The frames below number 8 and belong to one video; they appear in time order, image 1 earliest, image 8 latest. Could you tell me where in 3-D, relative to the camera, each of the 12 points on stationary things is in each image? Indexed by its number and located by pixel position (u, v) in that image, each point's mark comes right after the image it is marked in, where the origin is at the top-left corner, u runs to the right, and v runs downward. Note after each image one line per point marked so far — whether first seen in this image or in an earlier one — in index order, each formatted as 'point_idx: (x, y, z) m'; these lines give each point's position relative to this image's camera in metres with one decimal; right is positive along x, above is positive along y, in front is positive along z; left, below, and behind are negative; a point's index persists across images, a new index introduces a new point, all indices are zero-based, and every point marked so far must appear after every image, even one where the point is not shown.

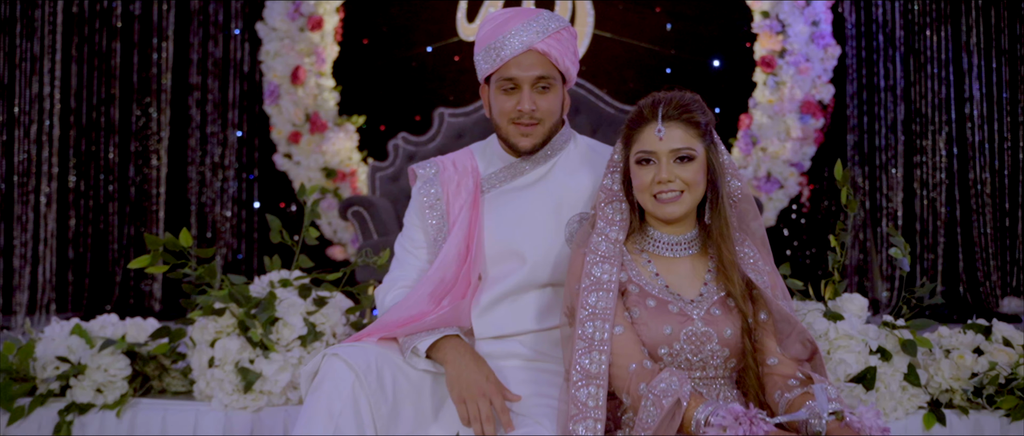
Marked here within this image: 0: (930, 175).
0: (+3.9, +0.4, +8.7) m
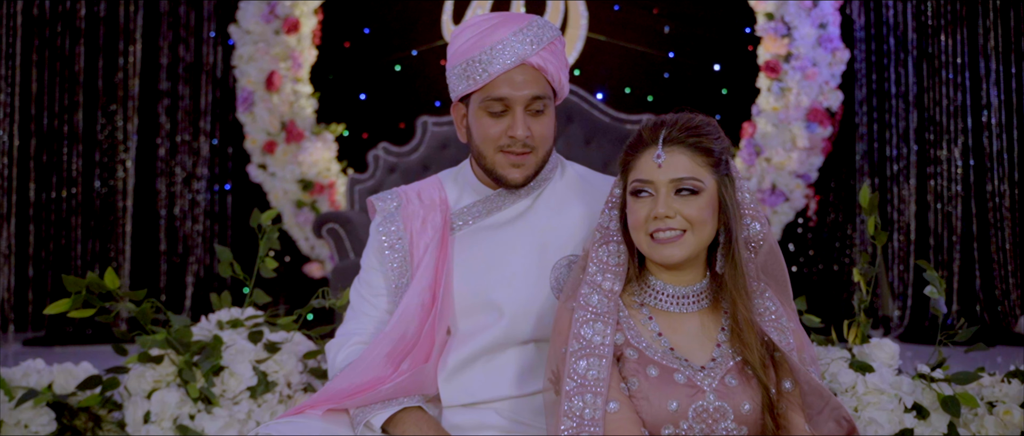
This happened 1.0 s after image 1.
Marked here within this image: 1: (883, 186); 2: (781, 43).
0: (+3.8, +0.3, +8.2) m
1: (+3.2, +0.3, +8.2) m
2: (+2.0, +1.3, +7.0) m
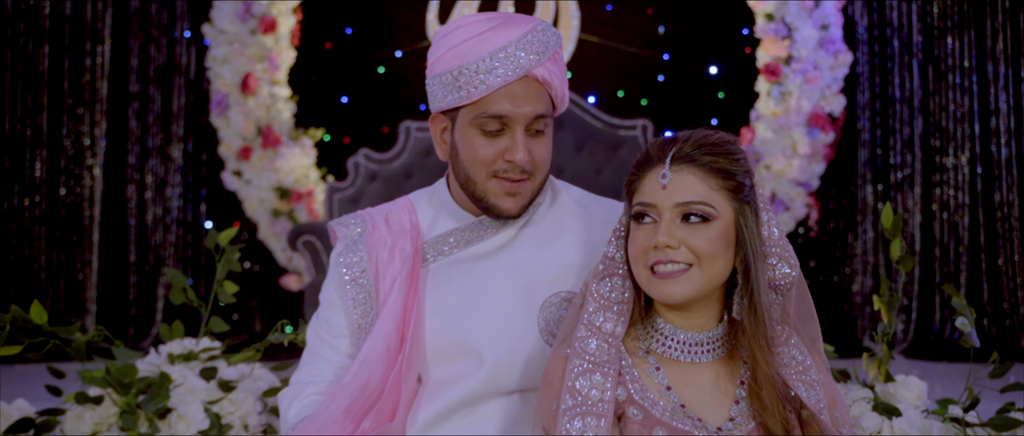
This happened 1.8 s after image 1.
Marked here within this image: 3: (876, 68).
0: (+3.7, +0.2, +7.8) m
1: (+3.1, +0.2, +7.8) m
2: (+1.9, +1.2, +6.6) m
3: (+2.7, +1.1, +6.9) m
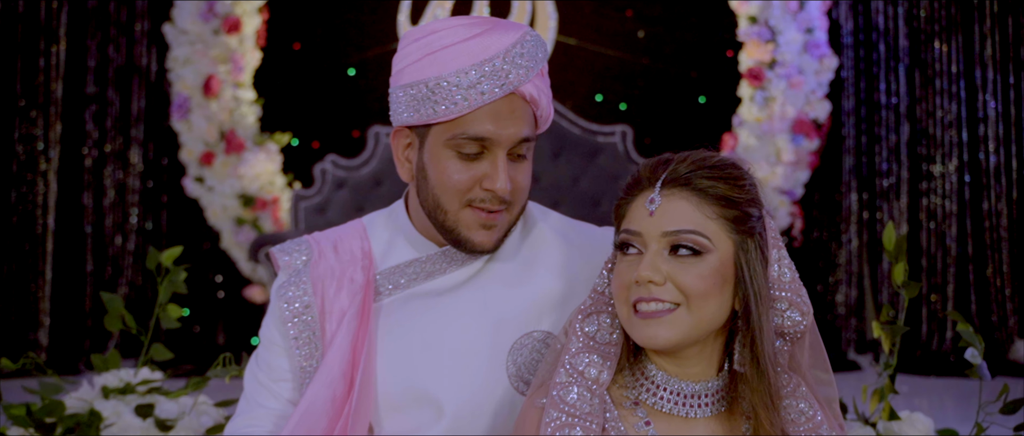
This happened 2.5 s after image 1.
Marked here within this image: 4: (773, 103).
0: (+3.5, +0.1, +7.6) m
1: (+2.9, +0.1, +7.5) m
2: (+1.7, +1.1, +6.3) m
3: (+2.5, +1.0, +6.7) m
4: (+1.7, +0.8, +6.3) m
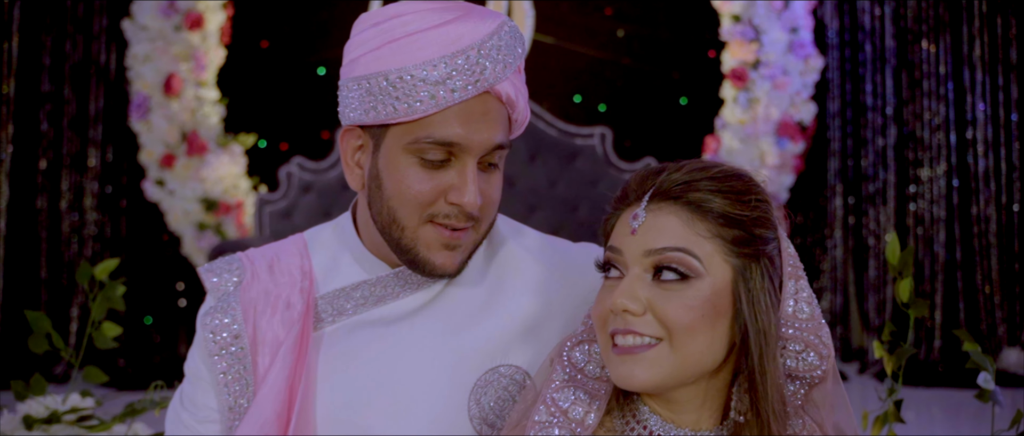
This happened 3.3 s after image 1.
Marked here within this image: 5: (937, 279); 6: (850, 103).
0: (+3.3, +0.1, +7.3) m
1: (+2.7, +0.1, +7.3) m
2: (+1.5, +1.1, +6.0) m
3: (+2.3, +1.0, +6.4) m
4: (+1.6, +0.7, +6.0) m
5: (+3.6, -0.5, +7.9) m
6: (+2.4, +0.8, +6.7) m
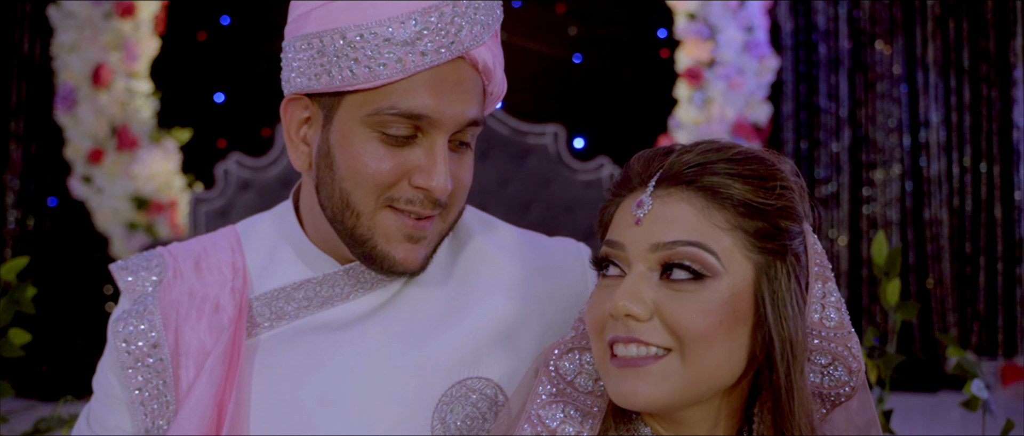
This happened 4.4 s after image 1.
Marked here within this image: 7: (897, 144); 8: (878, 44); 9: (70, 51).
0: (+2.9, 0.0, +7.2) m
1: (+2.3, +0.1, +7.1) m
2: (+1.2, +1.1, +5.8) m
3: (+2.0, +1.0, +6.3) m
4: (+1.3, +0.7, +5.8) m
5: (+3.2, -0.5, +7.8) m
6: (+2.1, +0.8, +6.5) m
7: (+2.8, +0.5, +6.7) m
8: (+2.6, +1.2, +6.6) m
9: (-3.0, +1.1, +6.3) m
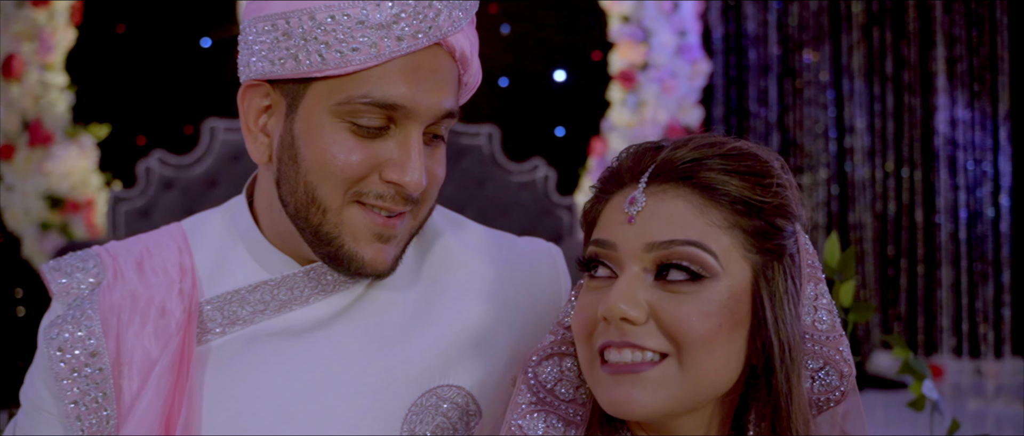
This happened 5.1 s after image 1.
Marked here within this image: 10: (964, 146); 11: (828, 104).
0: (+2.4, 0.0, +7.4) m
1: (+1.8, 0.0, +7.2) m
2: (+0.9, +1.1, +5.8) m
3: (+1.6, +1.0, +6.3) m
4: (+0.9, +0.7, +5.8) m
5: (+2.6, -0.6, +8.0) m
6: (+1.7, +0.8, +6.6) m
7: (+2.3, +0.5, +6.8) m
8: (+2.2, +1.2, +6.7) m
9: (-3.4, +1.1, +5.9) m
10: (+1.9, +0.3, +4.1) m
11: (+2.3, +0.8, +6.8) m
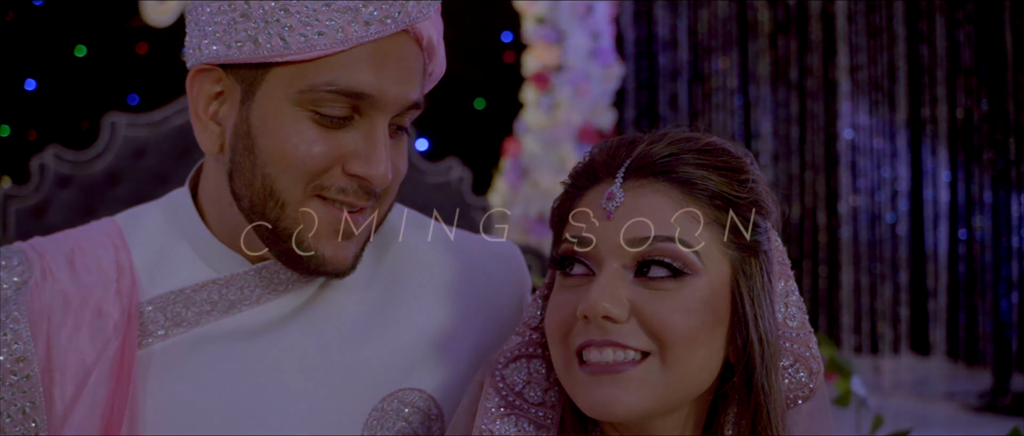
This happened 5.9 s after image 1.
0: (+1.7, 0.0, +7.5) m
1: (+1.1, 0.0, +7.3) m
2: (+0.3, +1.1, +5.8) m
3: (+1.0, +0.9, +6.4) m
4: (+0.4, +0.7, +5.8) m
5: (+1.9, -0.6, +8.1) m
6: (+1.1, +0.8, +6.7) m
7: (+1.7, +0.5, +6.9) m
8: (+1.6, +1.2, +6.8) m
9: (-3.9, +1.2, +5.5) m
10: (+1.6, +0.3, +4.2) m
11: (+1.7, +0.8, +6.9) m
